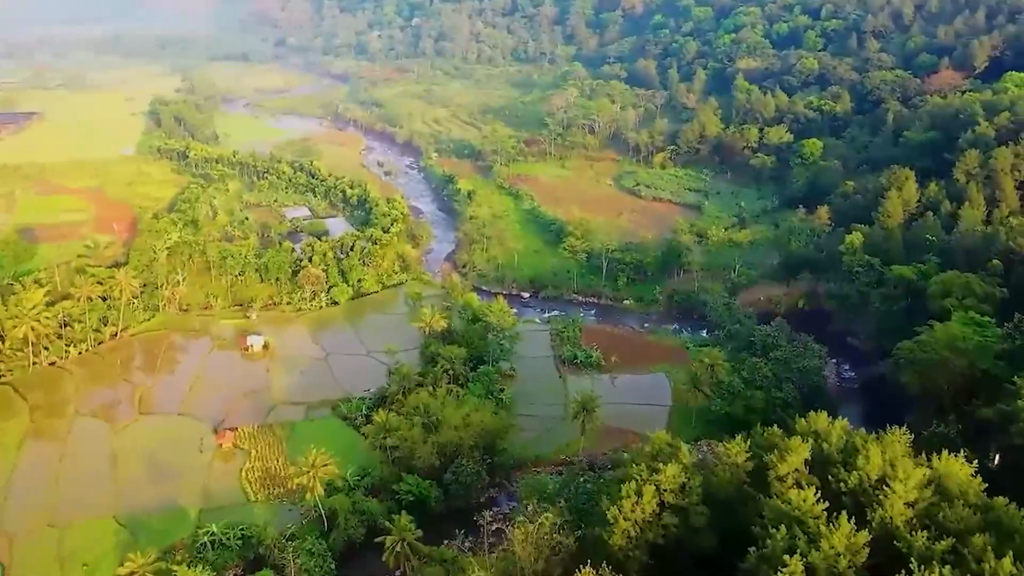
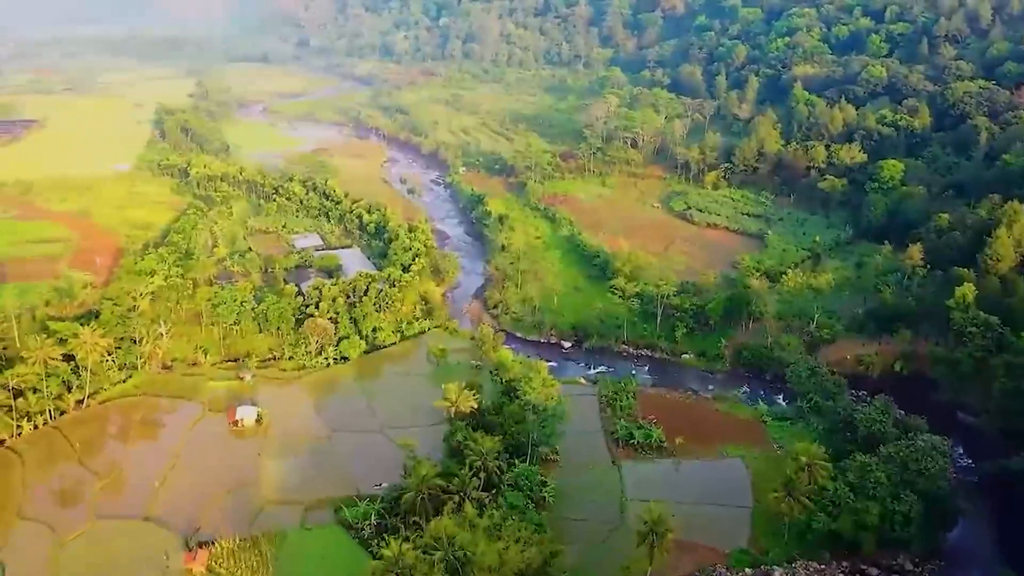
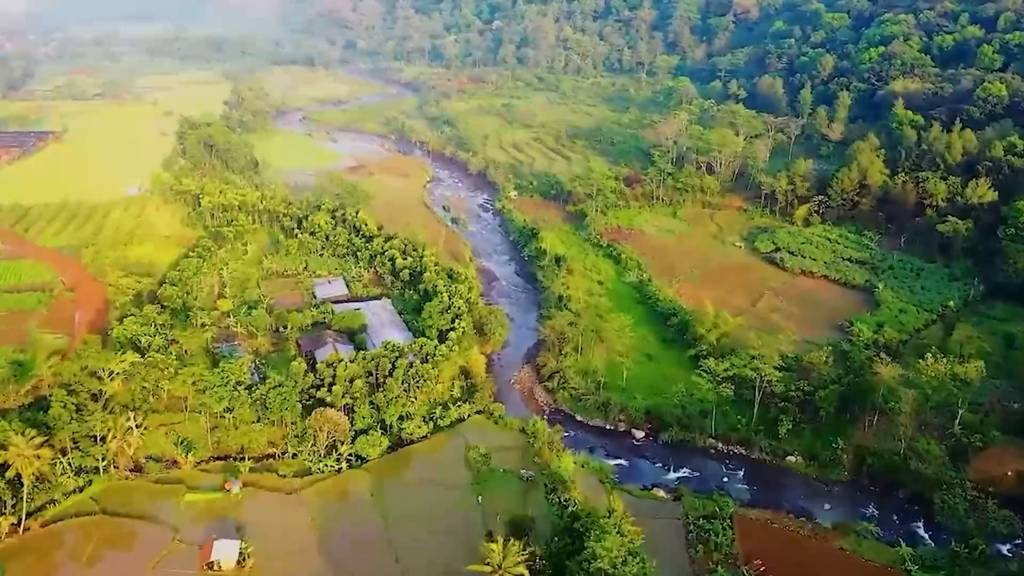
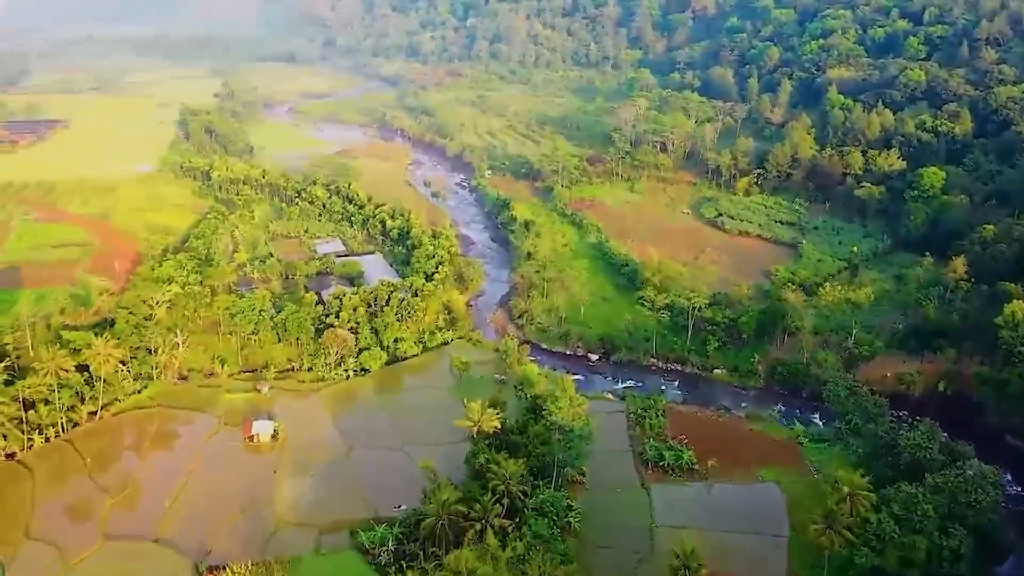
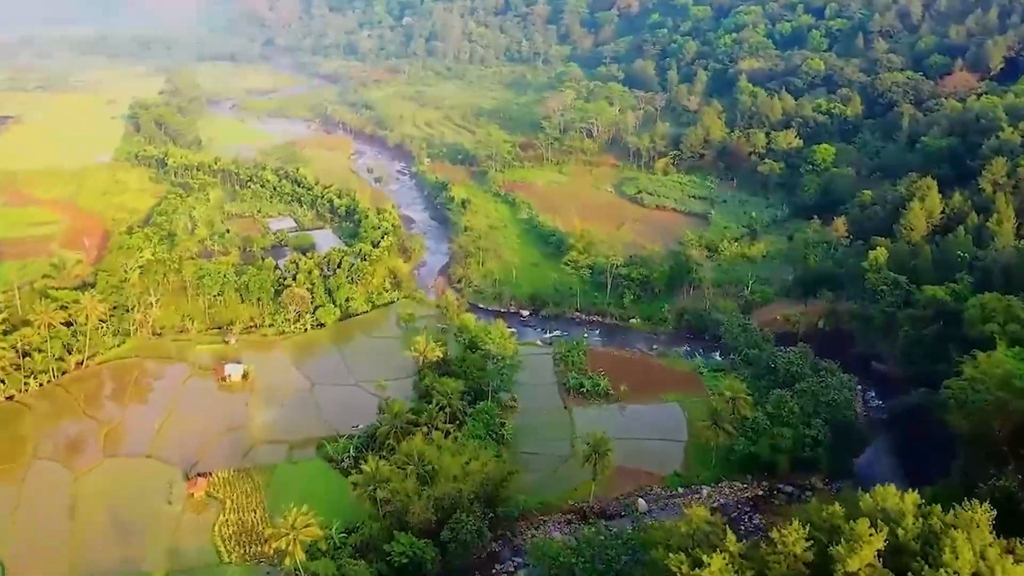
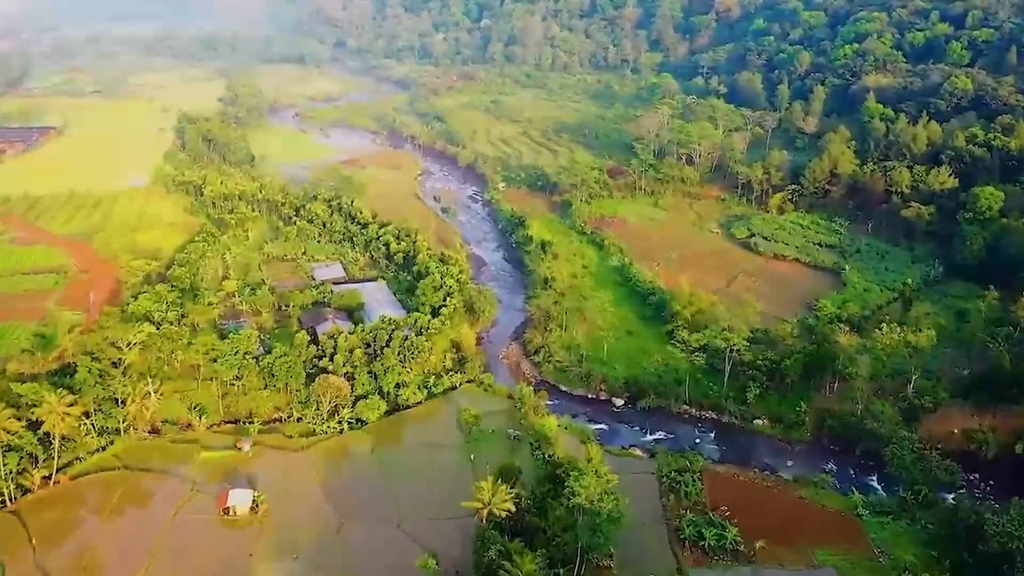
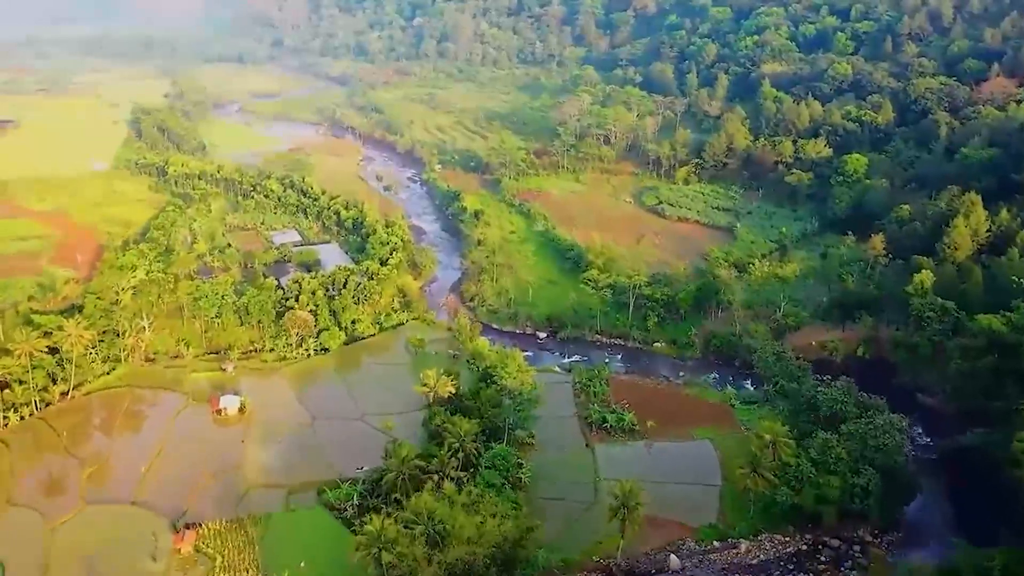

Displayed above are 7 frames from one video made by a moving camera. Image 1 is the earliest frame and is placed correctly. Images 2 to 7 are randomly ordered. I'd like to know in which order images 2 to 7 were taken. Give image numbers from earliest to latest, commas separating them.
5, 7, 2, 4, 6, 3
